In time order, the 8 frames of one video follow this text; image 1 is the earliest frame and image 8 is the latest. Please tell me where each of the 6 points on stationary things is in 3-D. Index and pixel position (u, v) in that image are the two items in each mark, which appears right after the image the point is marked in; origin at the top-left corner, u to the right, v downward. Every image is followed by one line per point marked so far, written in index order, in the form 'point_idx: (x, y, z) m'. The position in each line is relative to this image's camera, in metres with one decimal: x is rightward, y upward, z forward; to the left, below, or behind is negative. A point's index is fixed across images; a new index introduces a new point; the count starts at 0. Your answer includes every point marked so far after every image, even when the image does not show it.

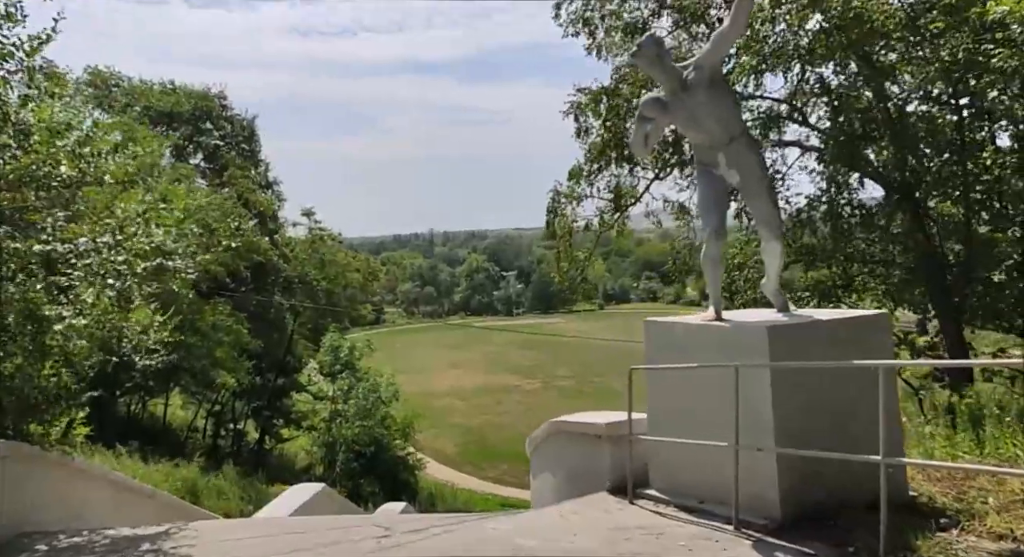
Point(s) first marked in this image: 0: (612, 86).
0: (+1.3, +2.5, +11.0) m
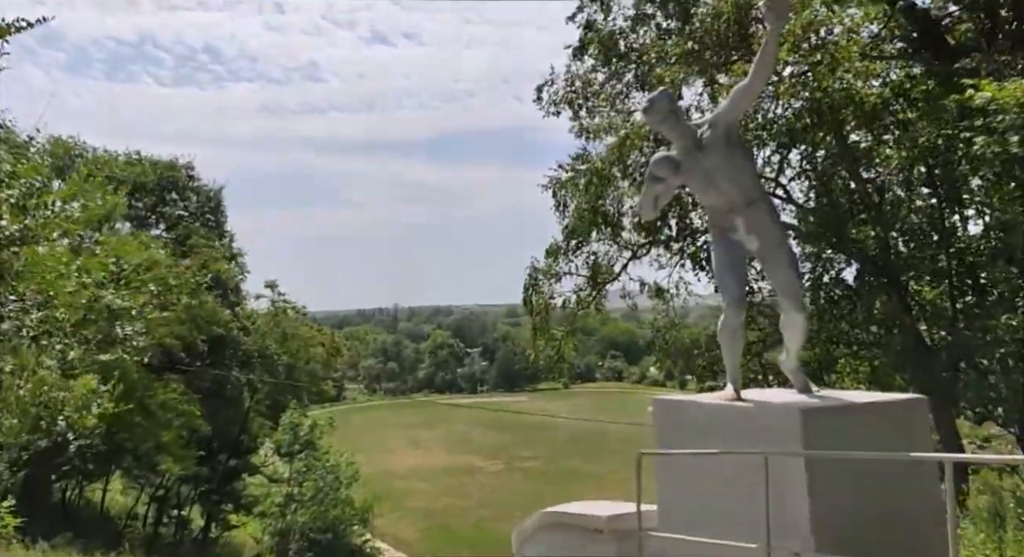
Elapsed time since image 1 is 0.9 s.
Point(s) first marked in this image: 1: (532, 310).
0: (+1.0, +1.5, +10.8) m
1: (+0.3, -0.4, +12.5) m
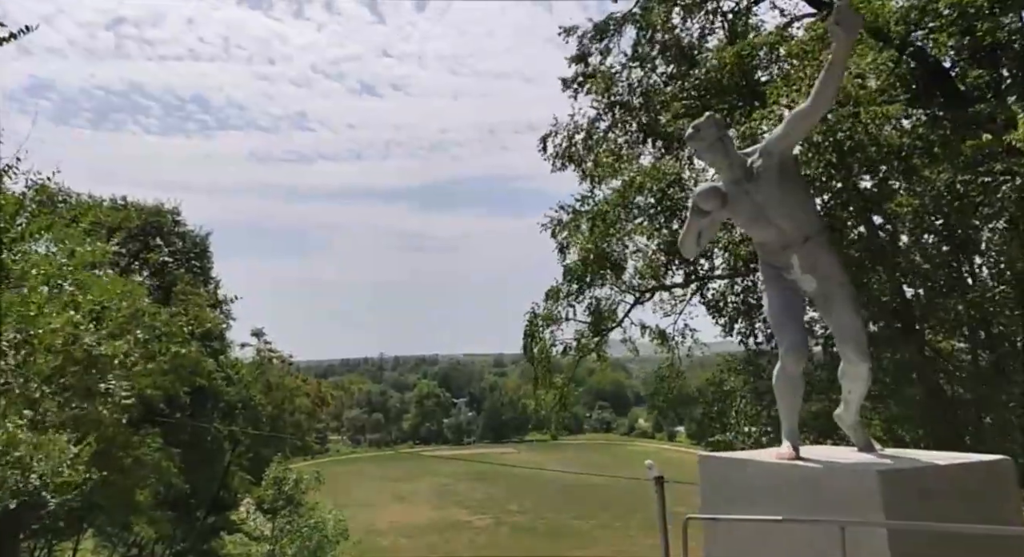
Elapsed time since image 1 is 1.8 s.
0: (+1.0, +0.9, +10.6) m
1: (+0.2, -1.1, +12.1) m
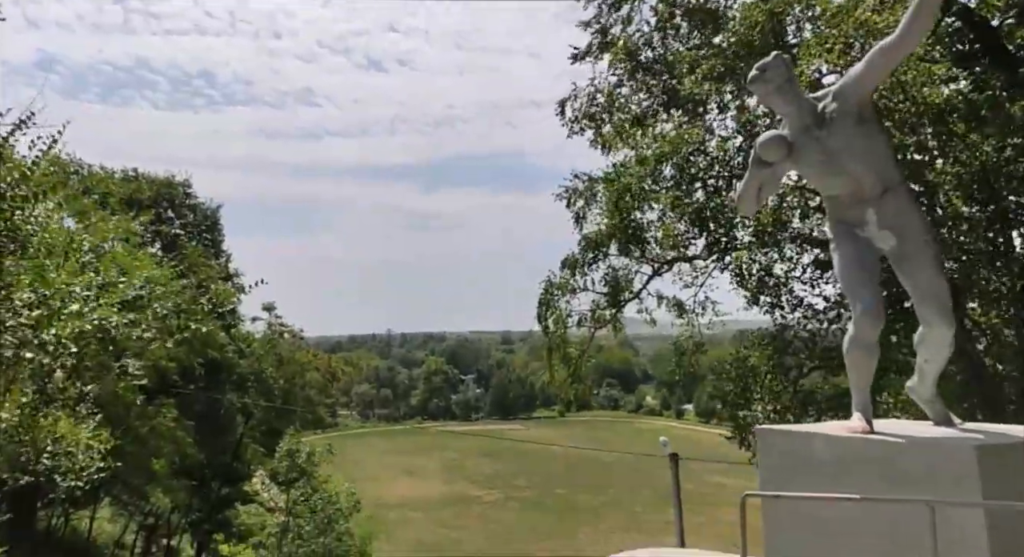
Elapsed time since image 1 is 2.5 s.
0: (+1.2, +1.2, +10.3) m
1: (+0.5, -0.7, +11.9) m
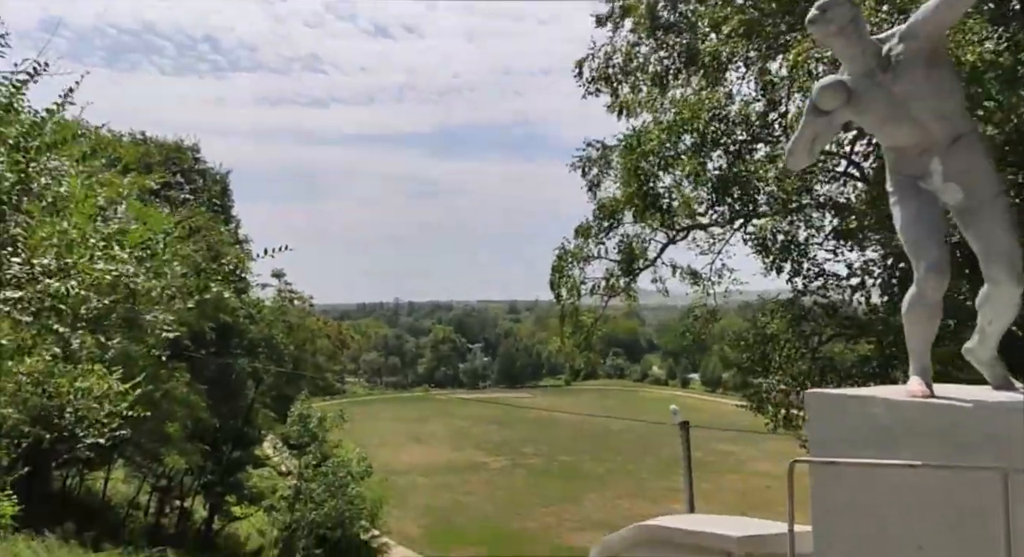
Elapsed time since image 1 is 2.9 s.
0: (+1.4, +1.6, +10.1) m
1: (+0.7, -0.3, +11.8) m
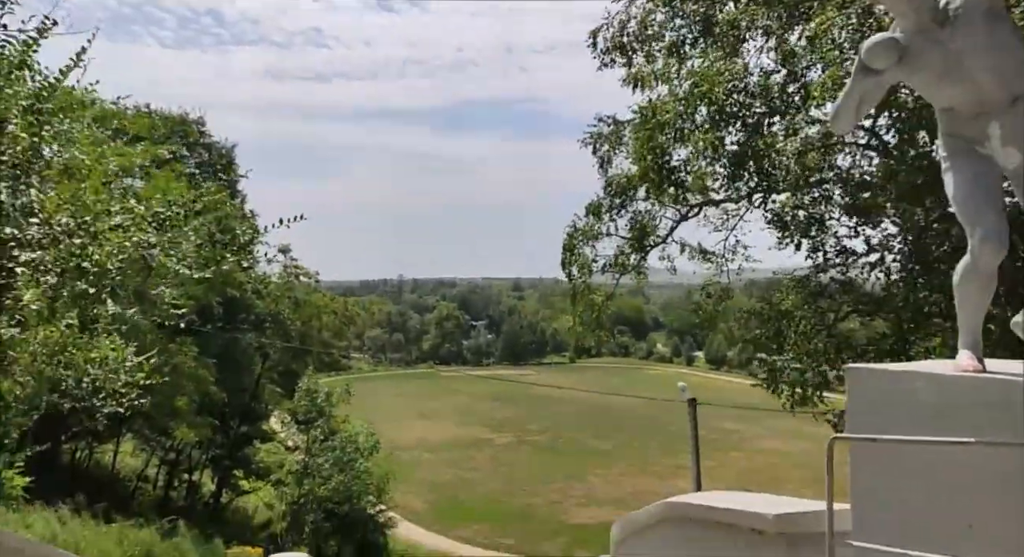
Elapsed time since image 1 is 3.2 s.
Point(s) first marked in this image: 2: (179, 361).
0: (+1.6, +1.9, +10.0) m
1: (+0.8, +0.1, +11.7) m
2: (-5.2, -1.3, +13.0) m
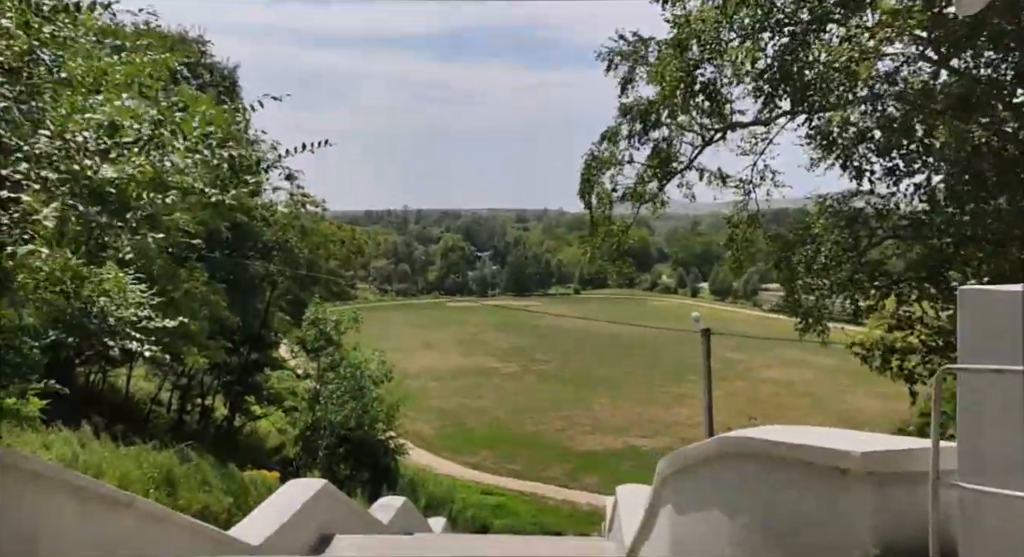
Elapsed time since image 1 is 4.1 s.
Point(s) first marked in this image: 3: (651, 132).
0: (+1.8, +2.8, +9.5) m
1: (+1.1, +1.1, +11.4) m
2: (-4.9, -0.1, +12.8) m
3: (+1.7, +1.8, +9.9) m
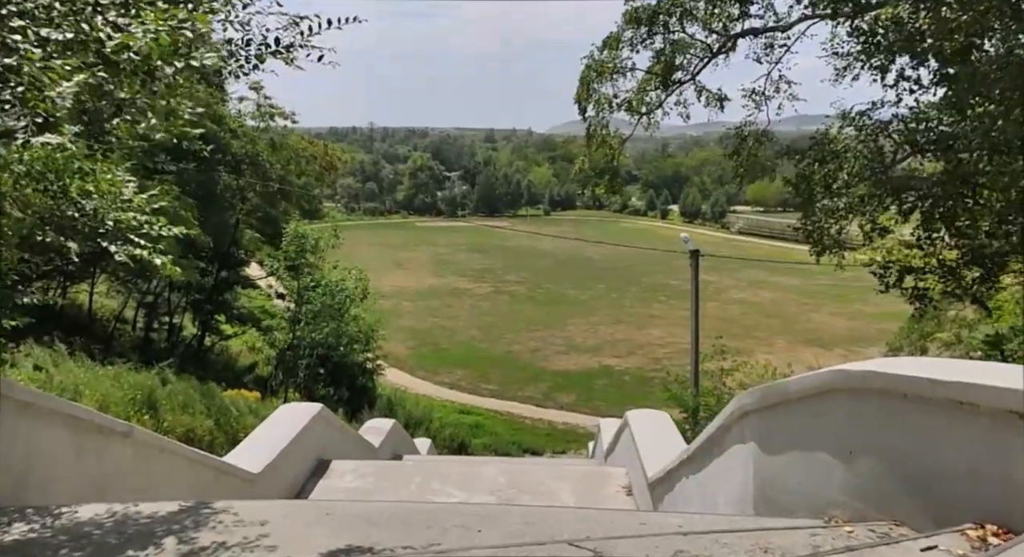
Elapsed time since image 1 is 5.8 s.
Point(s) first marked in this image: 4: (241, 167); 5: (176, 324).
0: (+1.9, +3.7, +8.7) m
1: (+1.0, +2.2, +10.8) m
2: (-5.0, +1.1, +12.0) m
3: (+1.8, +2.7, +9.2) m
4: (-5.8, +2.4, +18.4) m
5: (-7.9, -1.1, +19.8) m
